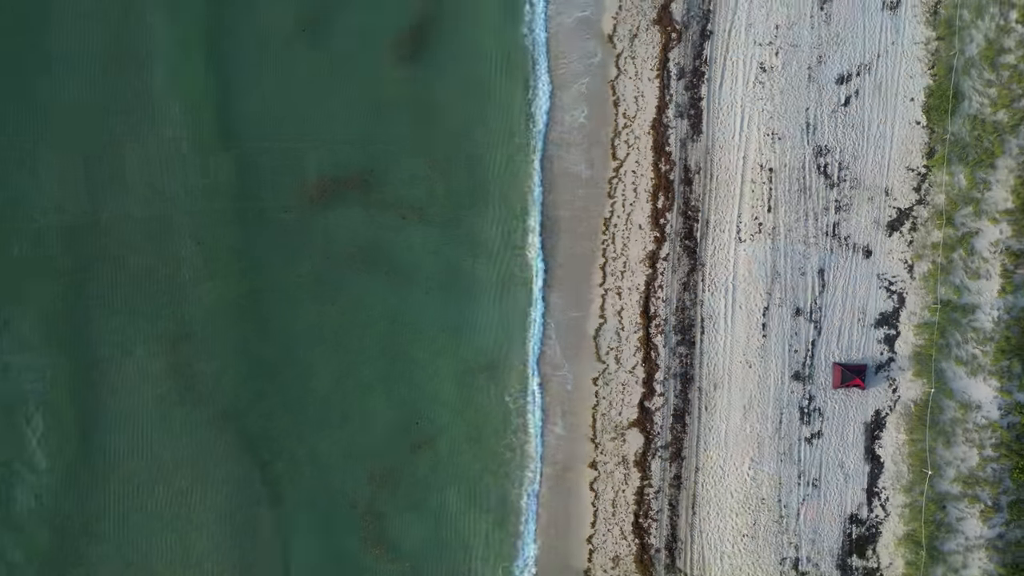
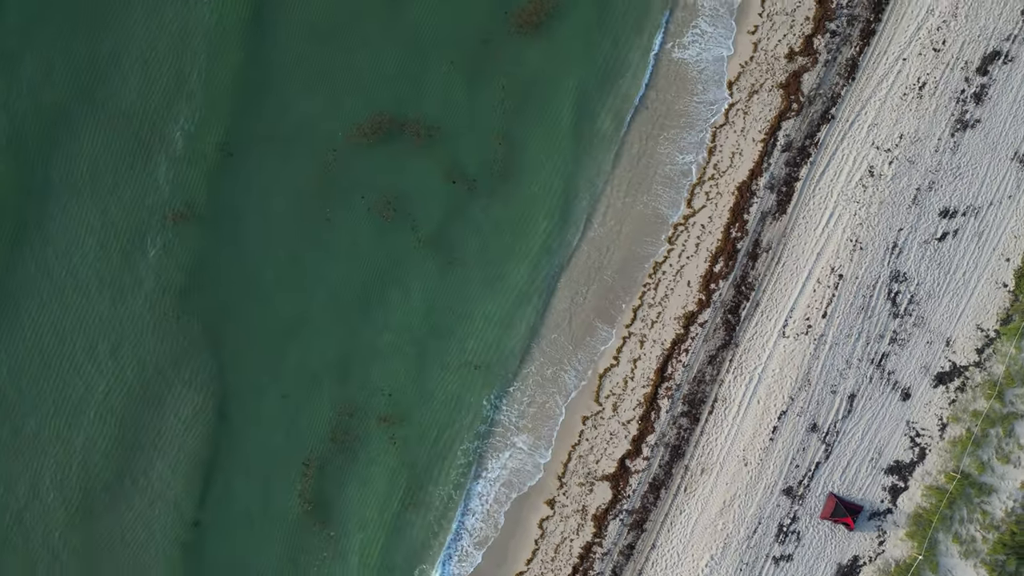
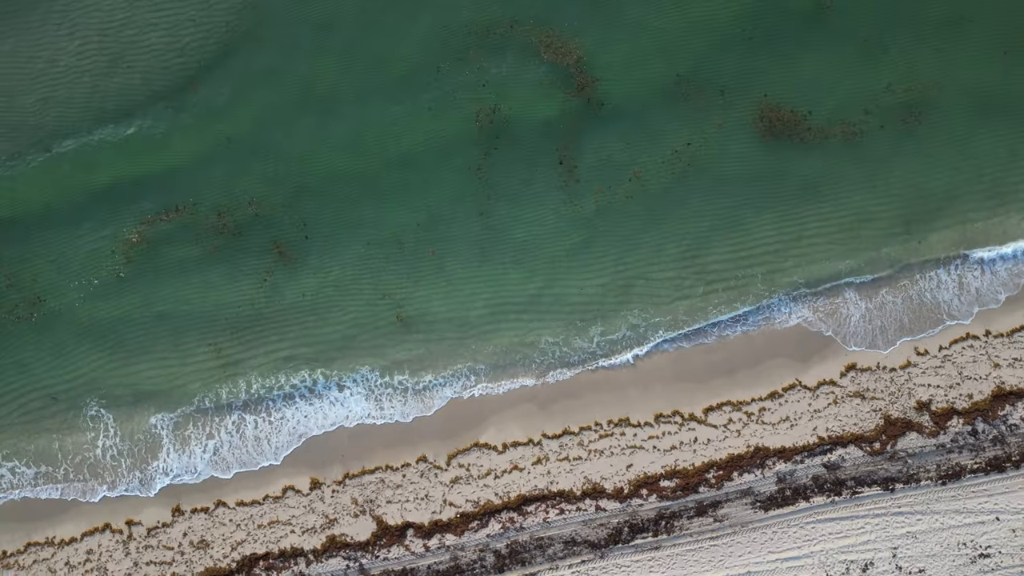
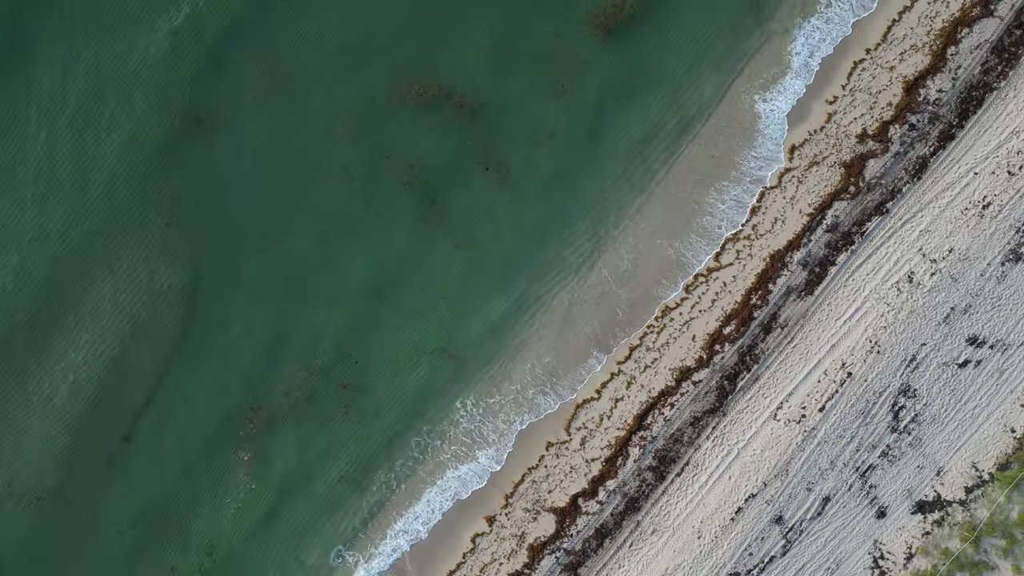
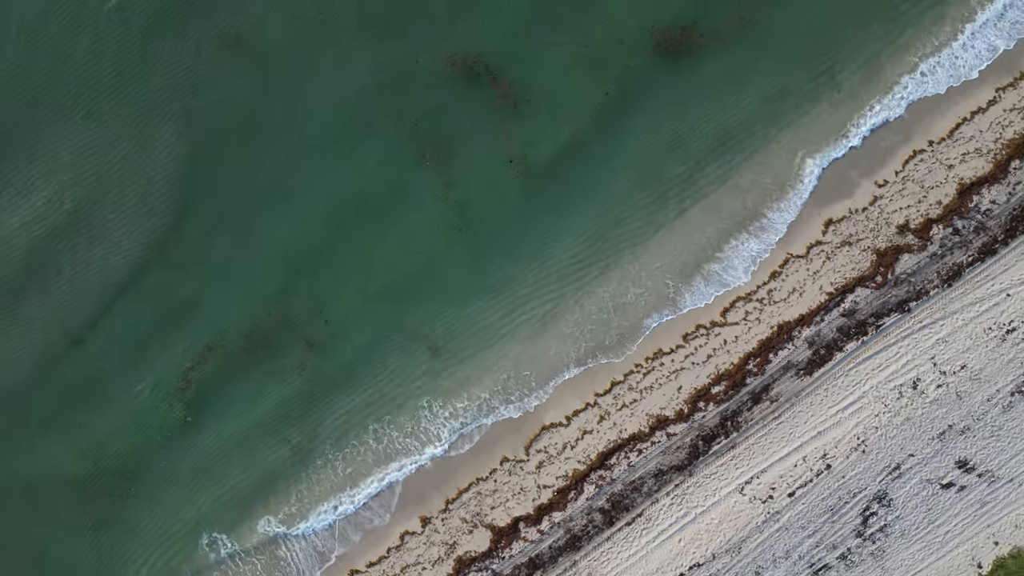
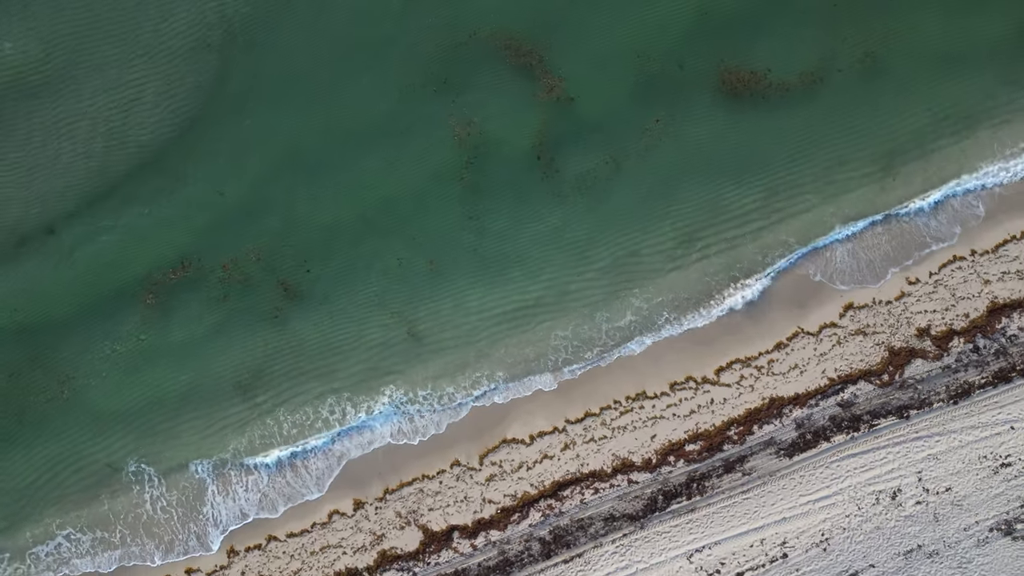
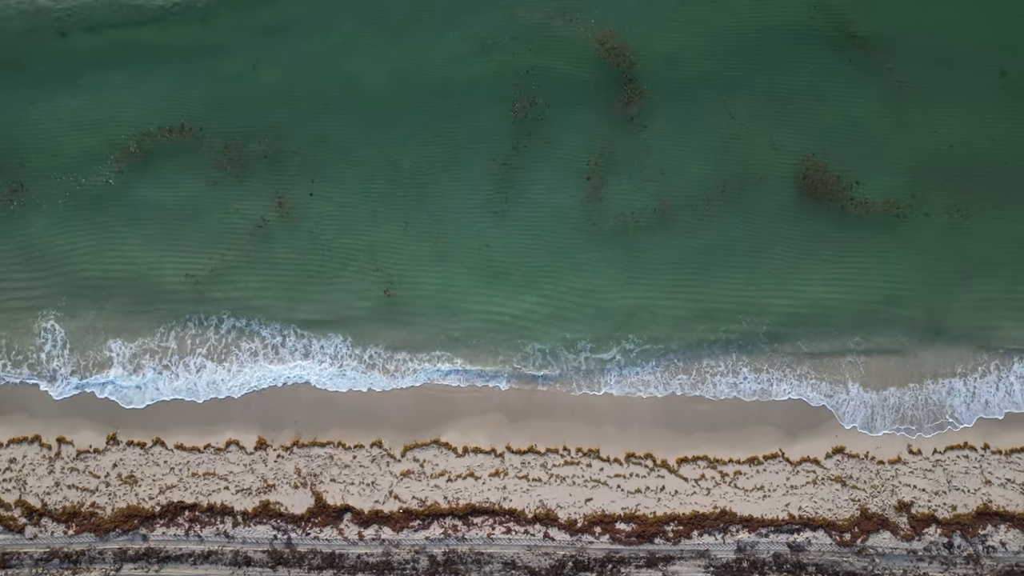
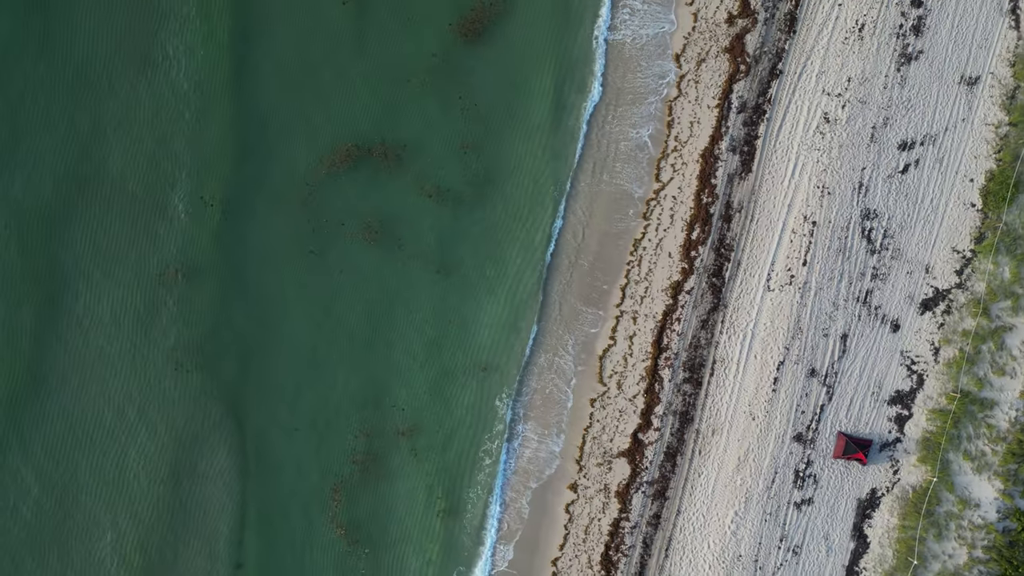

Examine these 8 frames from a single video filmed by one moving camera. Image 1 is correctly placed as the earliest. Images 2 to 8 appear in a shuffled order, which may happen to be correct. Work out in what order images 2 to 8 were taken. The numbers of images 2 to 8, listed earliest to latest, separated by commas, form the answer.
8, 2, 4, 5, 6, 3, 7
